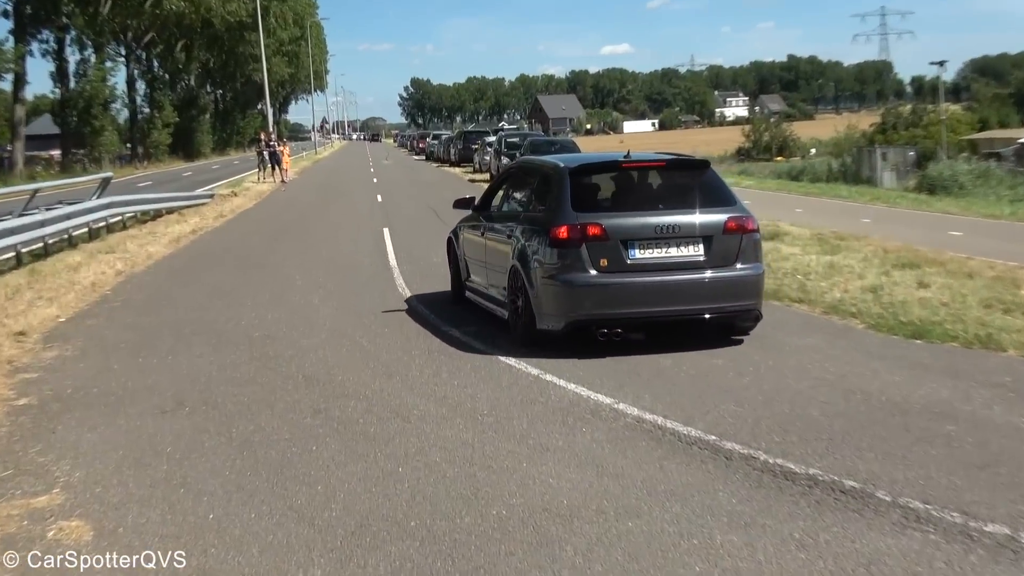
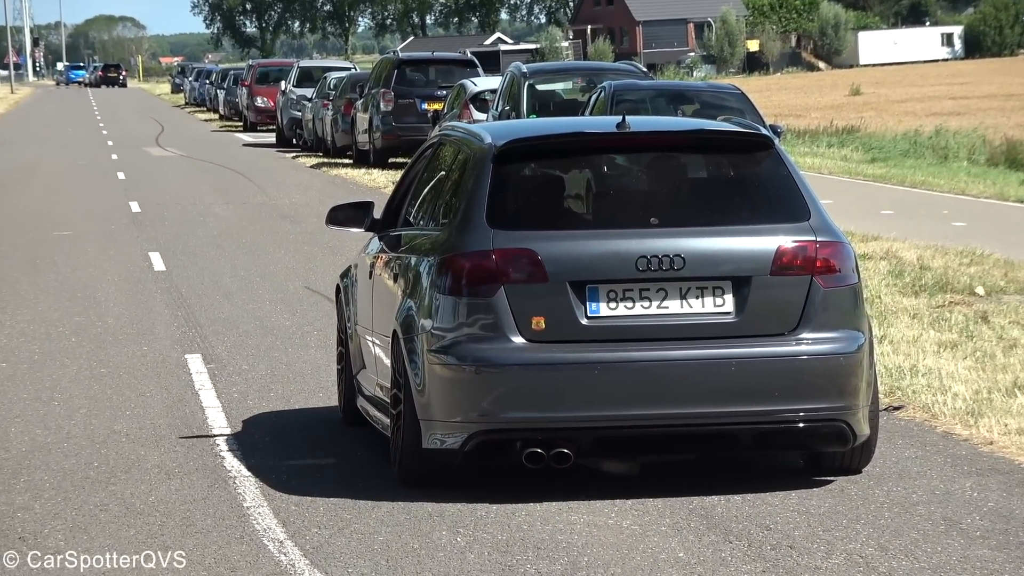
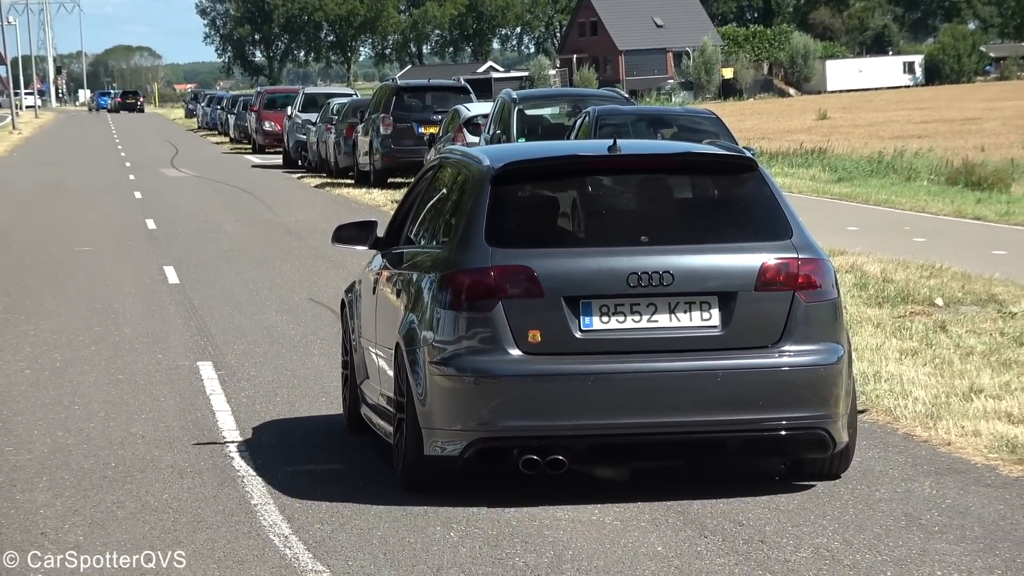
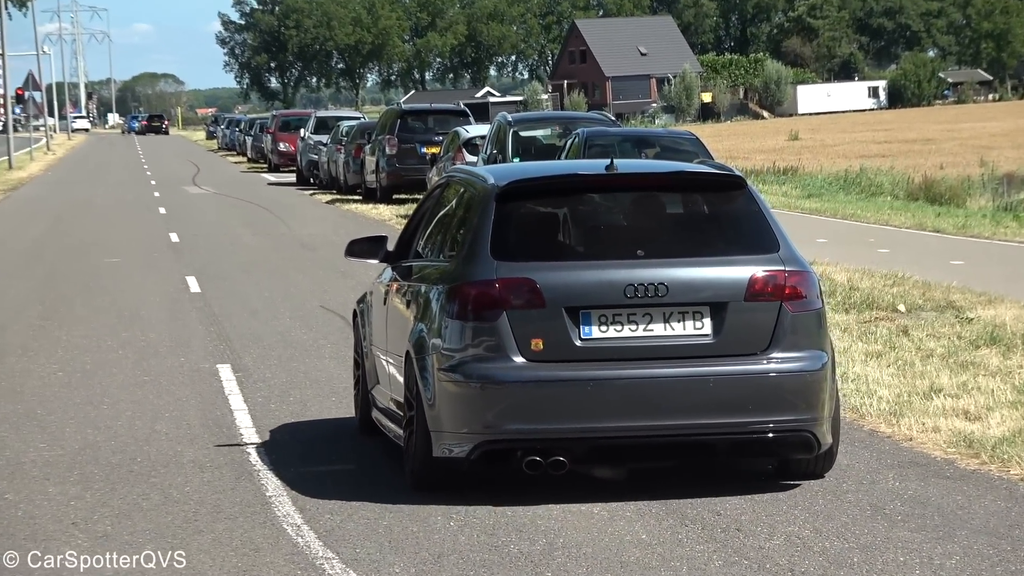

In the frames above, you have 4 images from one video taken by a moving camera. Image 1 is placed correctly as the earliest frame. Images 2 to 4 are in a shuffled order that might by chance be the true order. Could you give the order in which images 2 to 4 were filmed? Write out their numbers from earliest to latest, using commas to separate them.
4, 3, 2
